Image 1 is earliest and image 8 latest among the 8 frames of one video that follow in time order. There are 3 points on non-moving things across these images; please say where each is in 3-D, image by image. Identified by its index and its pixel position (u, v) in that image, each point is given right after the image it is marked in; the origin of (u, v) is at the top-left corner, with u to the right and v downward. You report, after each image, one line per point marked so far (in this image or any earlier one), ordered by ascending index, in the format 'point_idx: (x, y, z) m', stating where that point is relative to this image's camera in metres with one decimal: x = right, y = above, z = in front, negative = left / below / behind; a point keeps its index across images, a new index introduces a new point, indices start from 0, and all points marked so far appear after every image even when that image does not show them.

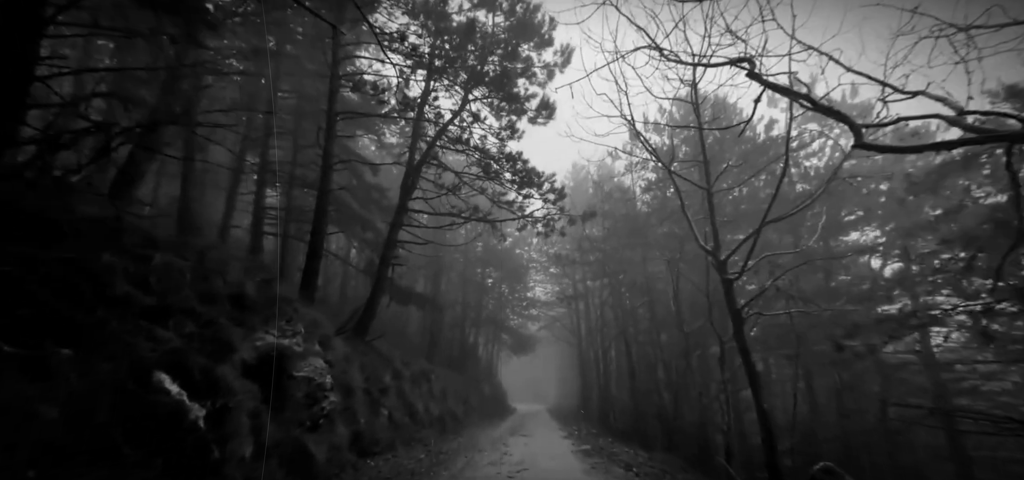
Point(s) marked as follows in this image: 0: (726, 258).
0: (+2.4, -0.2, +5.4) m
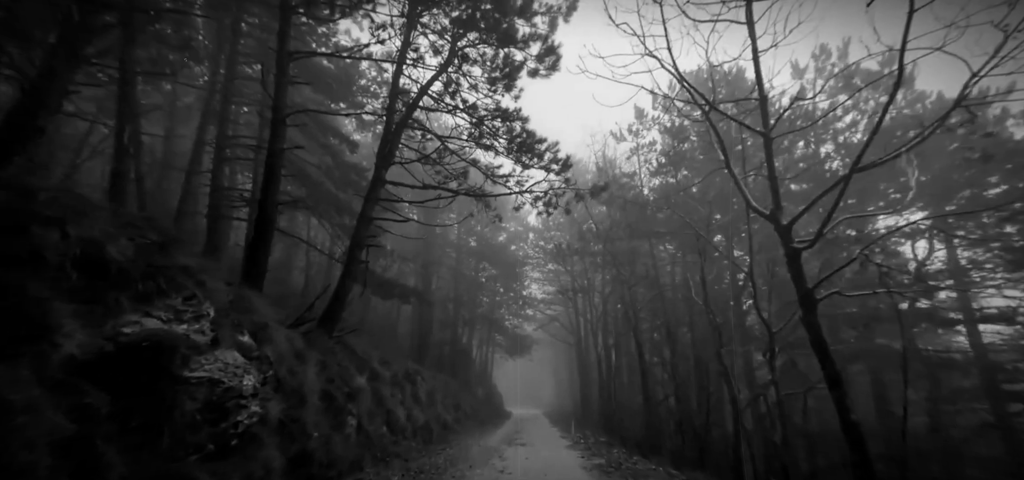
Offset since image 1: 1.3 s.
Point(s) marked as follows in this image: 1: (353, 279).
0: (+2.4, +0.2, +4.1) m
1: (-2.3, -0.6, +6.8) m
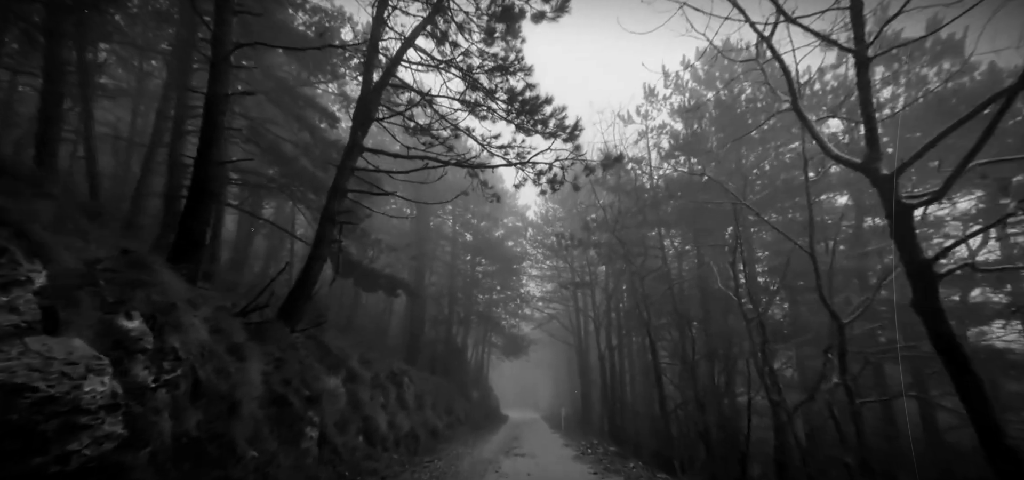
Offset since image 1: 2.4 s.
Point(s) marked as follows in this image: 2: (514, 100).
0: (+2.4, +0.4, +3.1) m
1: (-2.3, -0.3, +5.7) m
2: (0.0, +1.9, +6.5) m
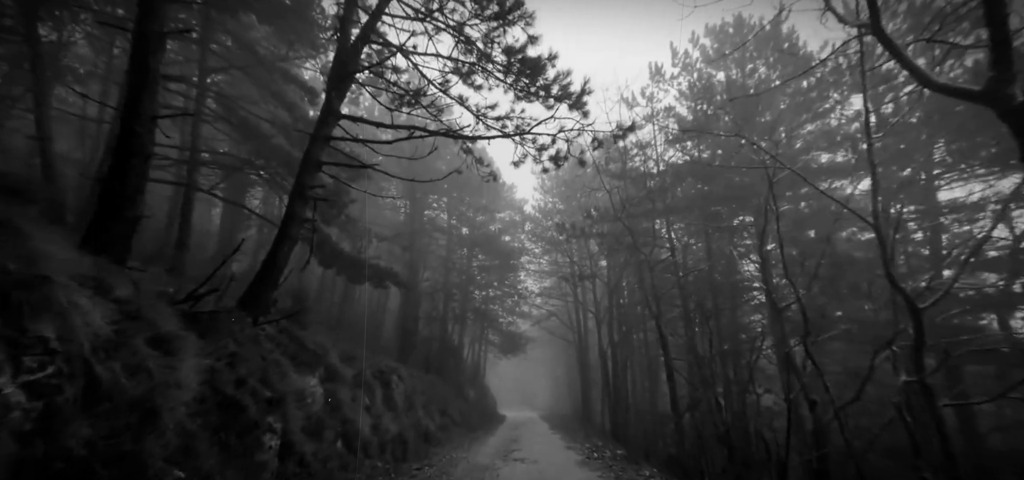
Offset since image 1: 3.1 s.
0: (+2.4, +0.7, +2.3) m
1: (-2.3, 0.0, +5.0) m
2: (0.0, +2.1, +5.7) m
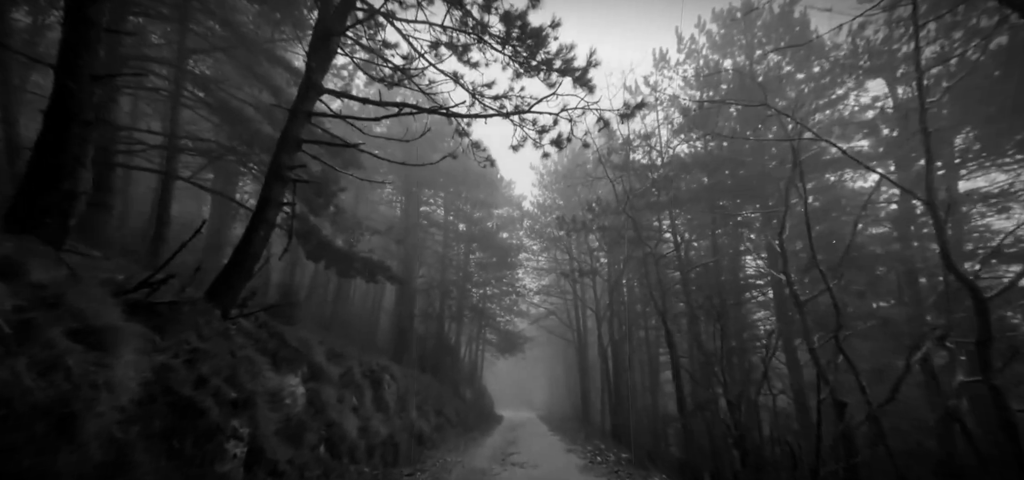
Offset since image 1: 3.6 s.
0: (+2.4, +0.8, +1.9) m
1: (-2.3, +0.1, +4.5) m
2: (0.0, +2.3, +5.3) m
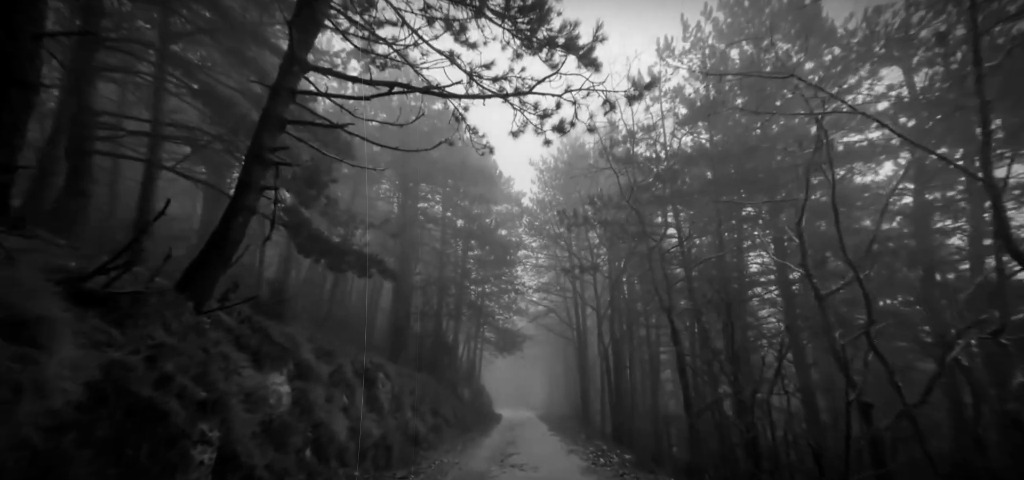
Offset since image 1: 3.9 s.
0: (+2.4, +0.9, +1.6) m
1: (-2.3, +0.2, +4.2) m
2: (0.0, +2.4, +4.9) m
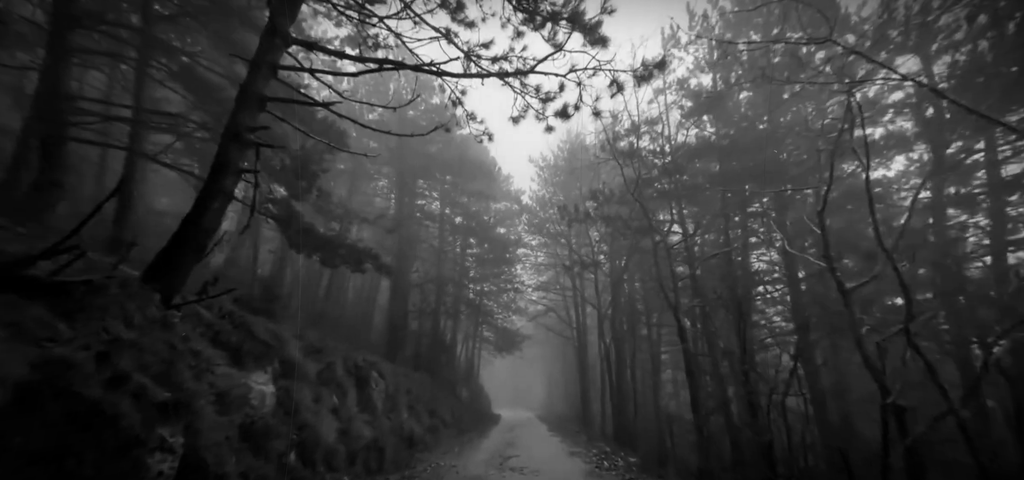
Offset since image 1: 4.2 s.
0: (+2.4, +1.0, +1.2) m
1: (-2.3, +0.3, +3.8) m
2: (0.0, +2.5, +4.6) m
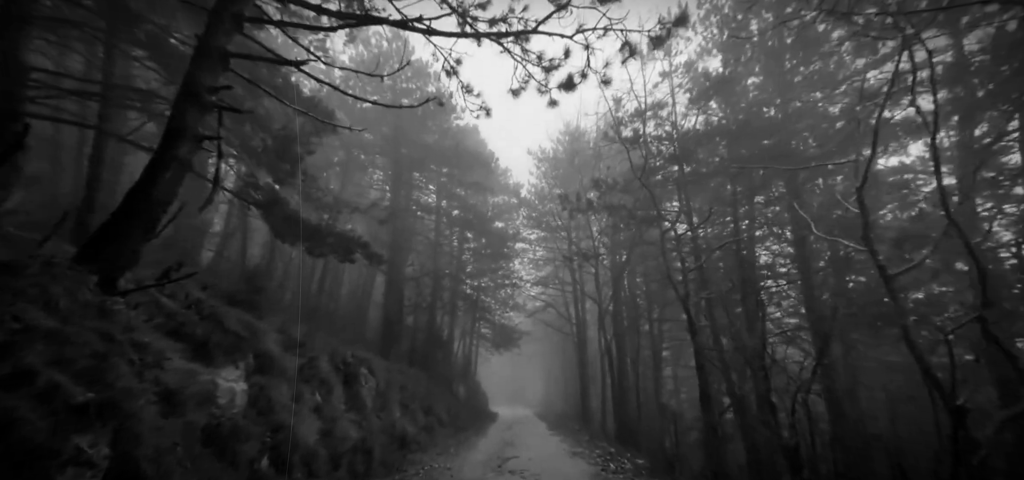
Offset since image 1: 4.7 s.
0: (+2.5, +1.1, +0.7) m
1: (-2.3, +0.5, +3.3) m
2: (0.0, +2.7, +4.1) m
